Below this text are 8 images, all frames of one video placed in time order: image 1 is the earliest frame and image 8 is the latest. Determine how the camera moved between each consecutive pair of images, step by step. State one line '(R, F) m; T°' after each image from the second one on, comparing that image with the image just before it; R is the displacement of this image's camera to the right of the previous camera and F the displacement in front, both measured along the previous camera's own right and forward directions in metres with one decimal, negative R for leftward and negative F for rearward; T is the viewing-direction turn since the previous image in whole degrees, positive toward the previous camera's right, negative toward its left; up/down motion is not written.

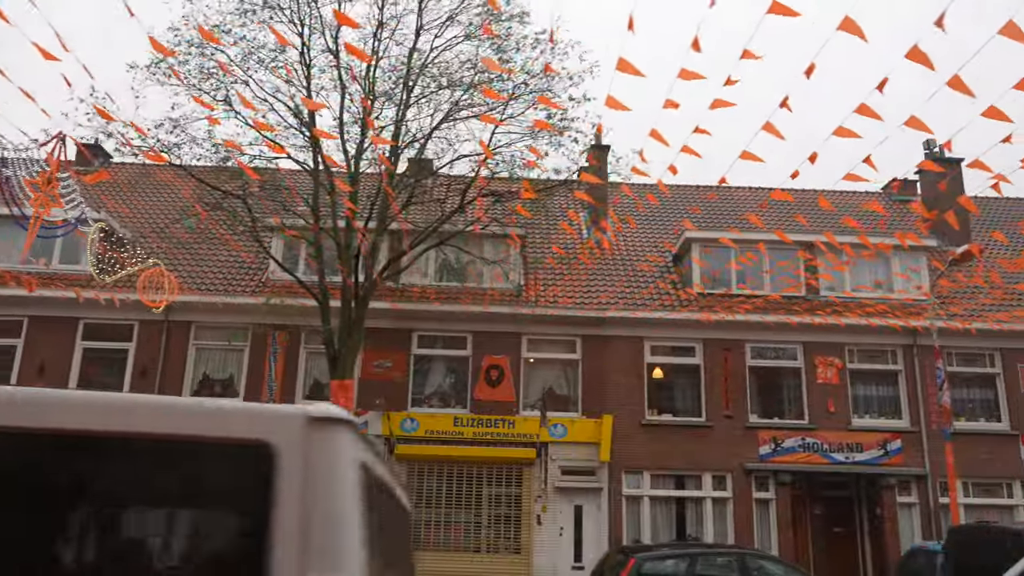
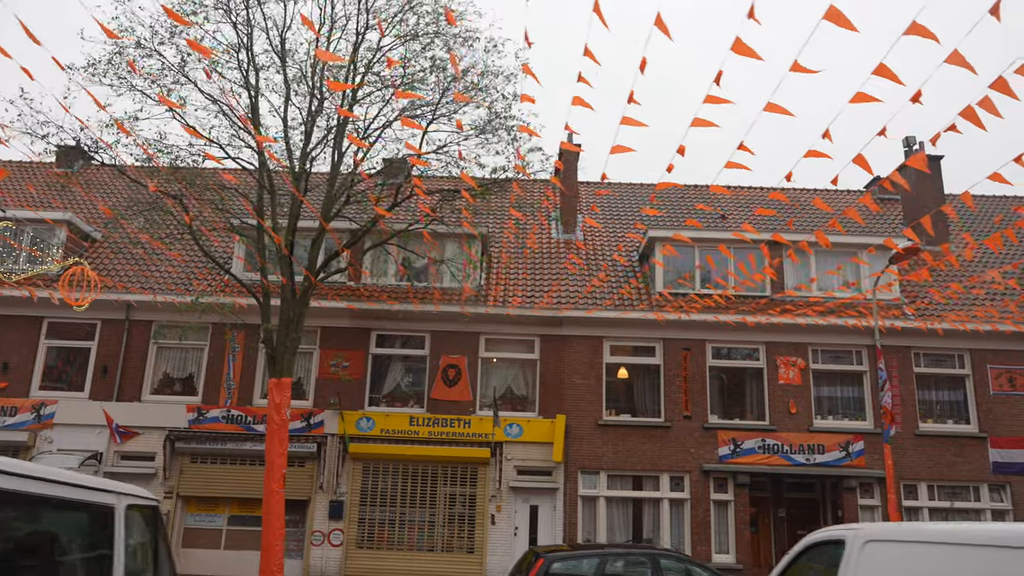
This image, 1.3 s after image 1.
(+1.4, +0.1) m; -2°
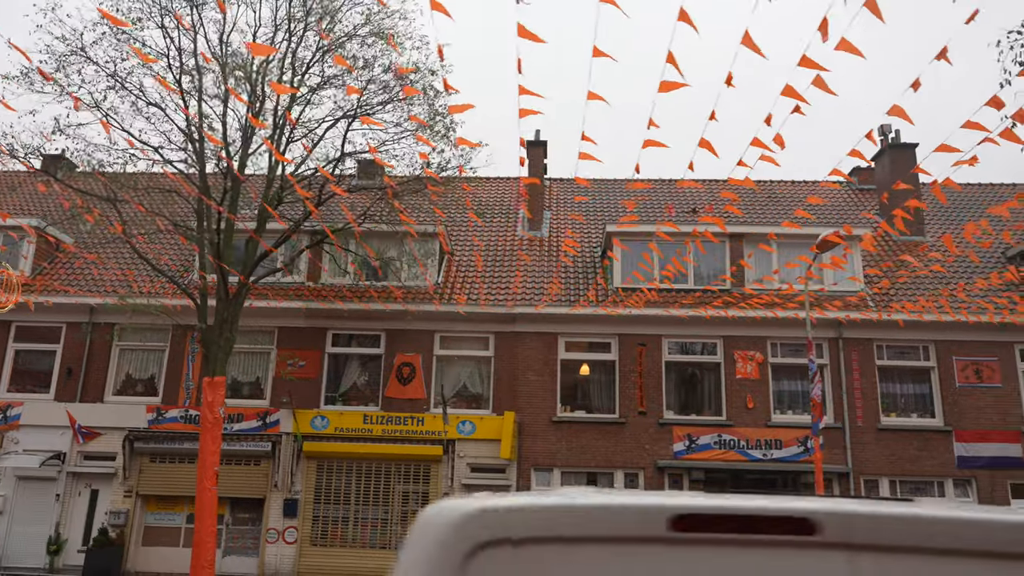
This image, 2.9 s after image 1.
(+1.7, +0.1) m; -3°
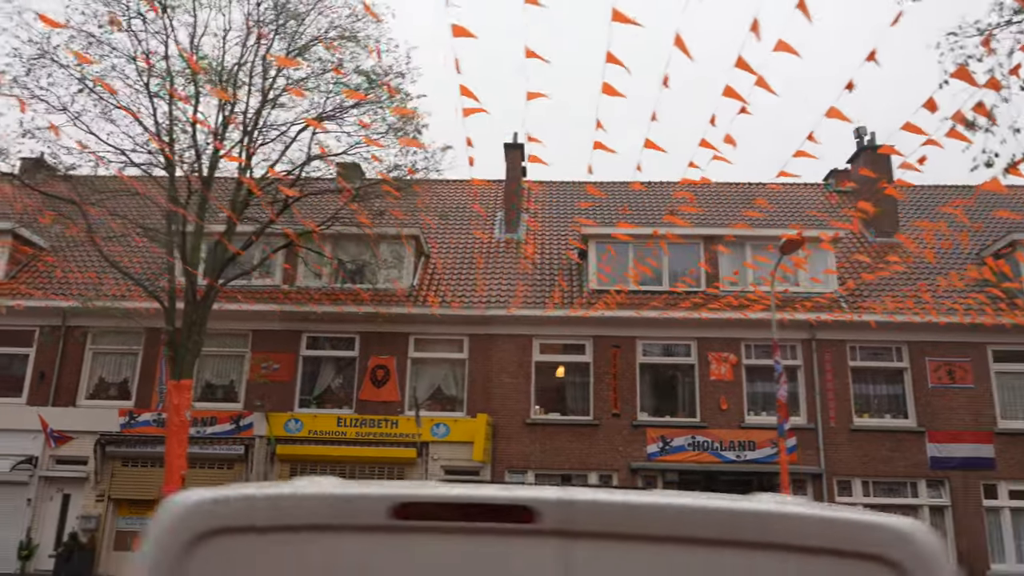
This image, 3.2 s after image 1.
(+0.4, 0.0) m; 0°
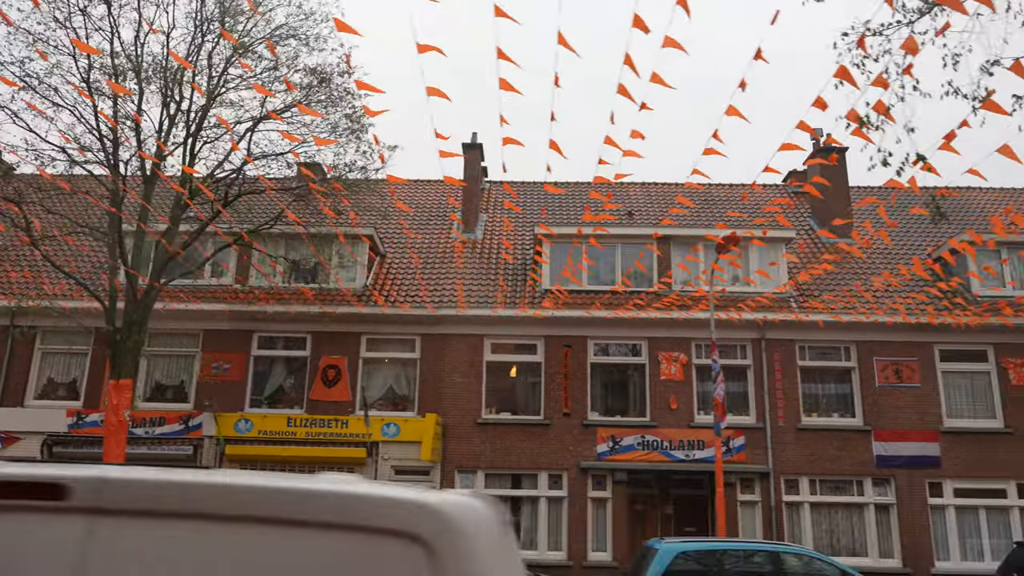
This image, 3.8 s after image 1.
(+0.7, 0.0) m; +1°
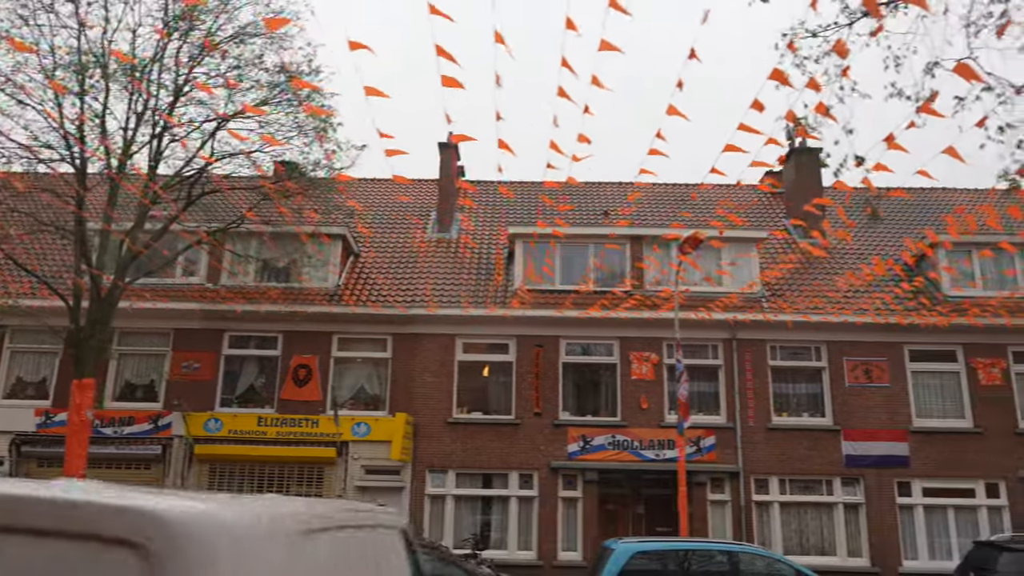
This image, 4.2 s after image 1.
(+0.4, 0.0) m; +1°
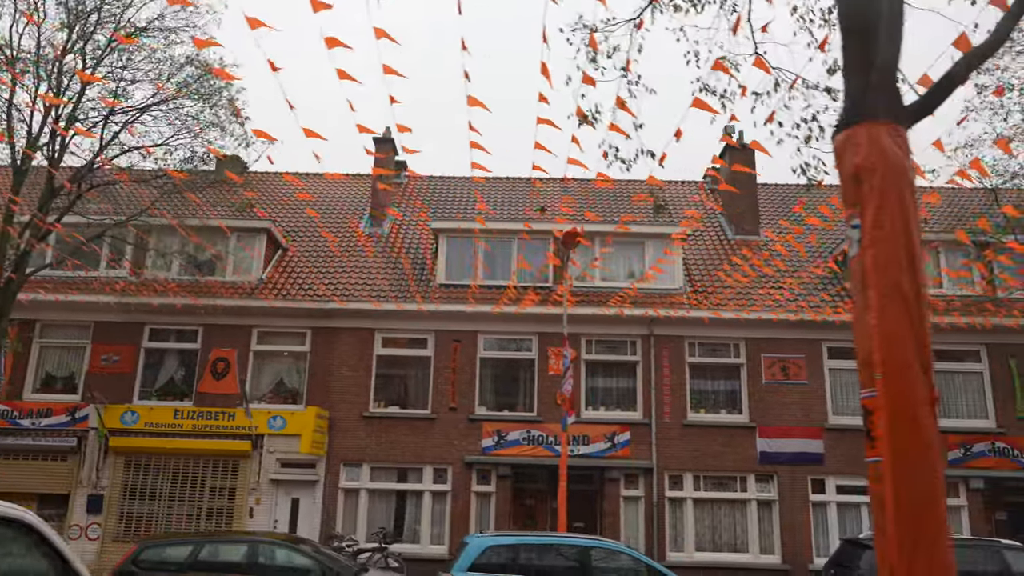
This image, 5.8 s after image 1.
(+1.8, 0.0) m; 0°
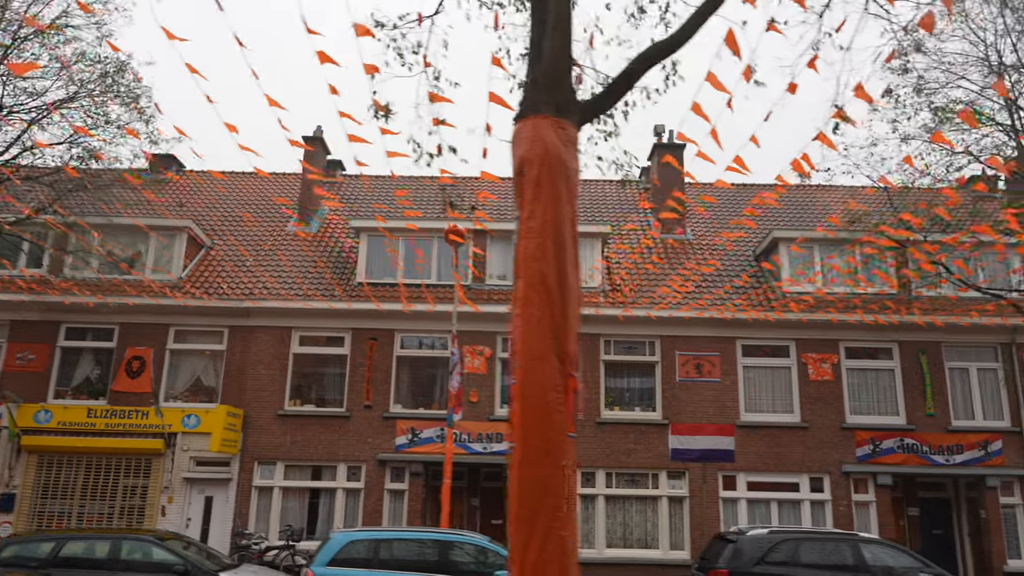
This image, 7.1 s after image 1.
(+1.5, -0.1) m; +1°
